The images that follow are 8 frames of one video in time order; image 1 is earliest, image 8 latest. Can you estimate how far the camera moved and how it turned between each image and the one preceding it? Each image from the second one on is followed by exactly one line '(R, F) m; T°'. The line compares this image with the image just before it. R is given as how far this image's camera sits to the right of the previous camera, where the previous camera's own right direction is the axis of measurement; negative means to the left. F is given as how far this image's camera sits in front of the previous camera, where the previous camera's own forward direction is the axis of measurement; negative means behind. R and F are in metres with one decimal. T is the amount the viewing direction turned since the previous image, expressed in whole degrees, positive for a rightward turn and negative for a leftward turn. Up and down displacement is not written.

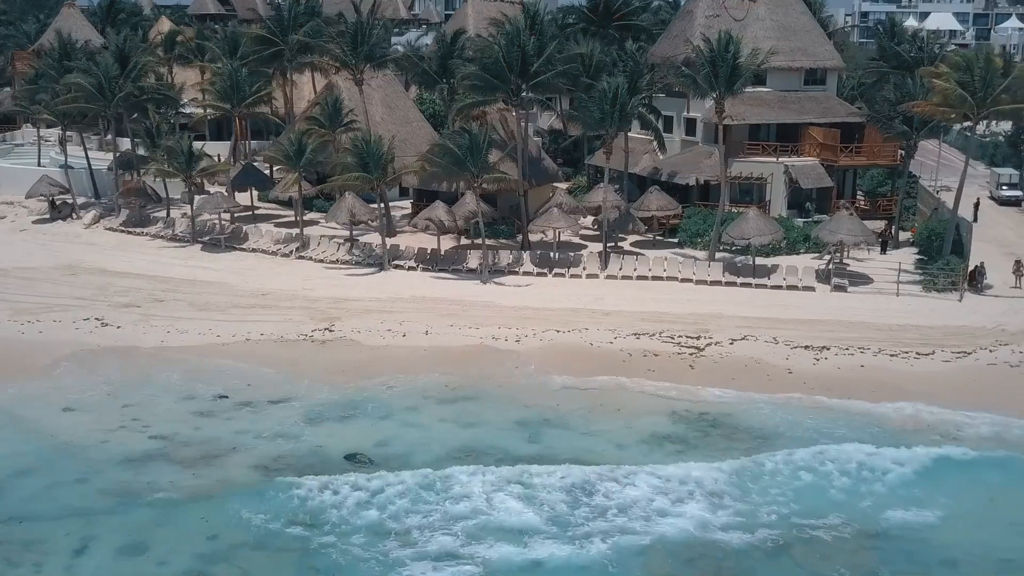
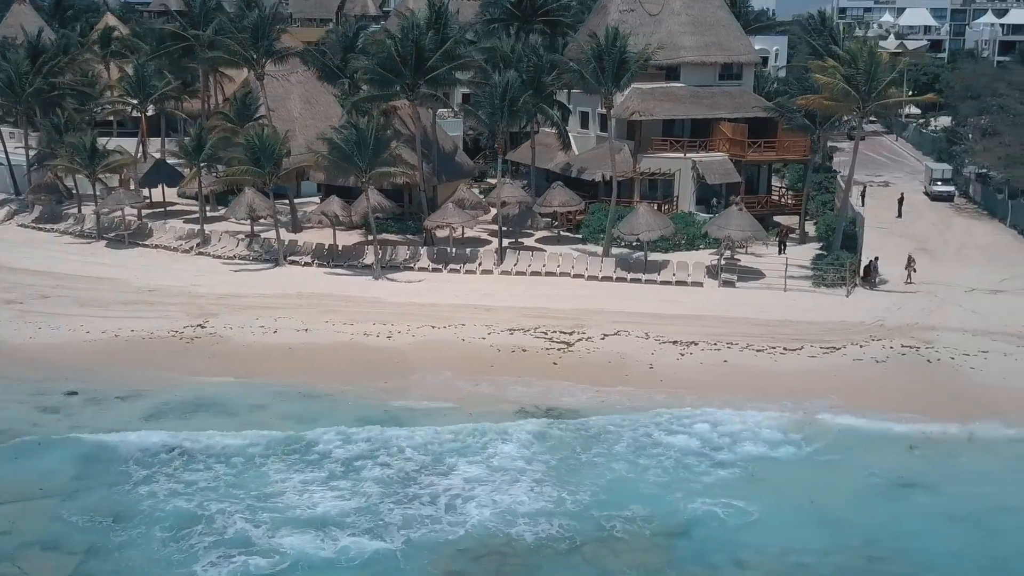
(+2.2, +0.2) m; 0°
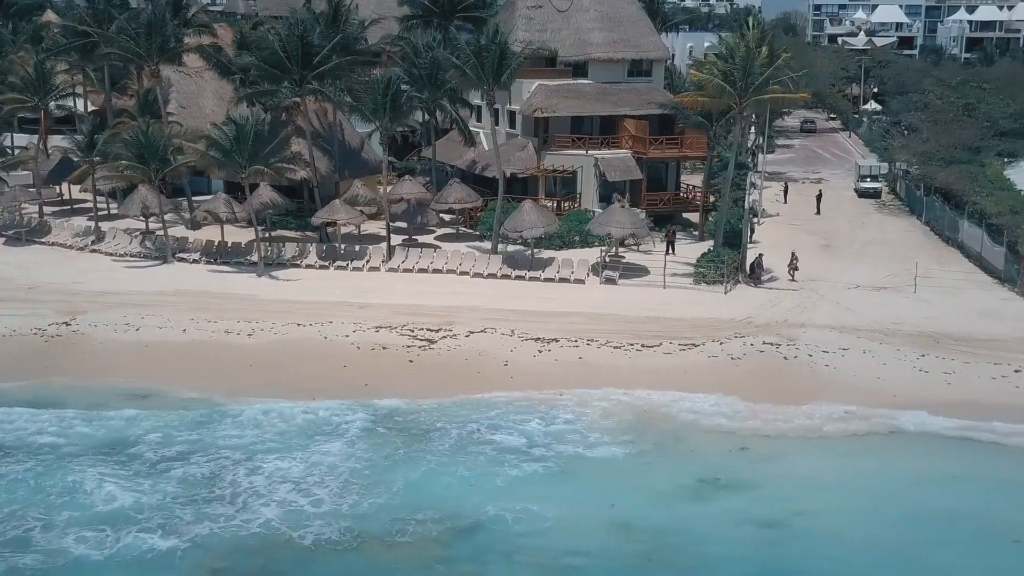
(+2.2, +0.2) m; 0°
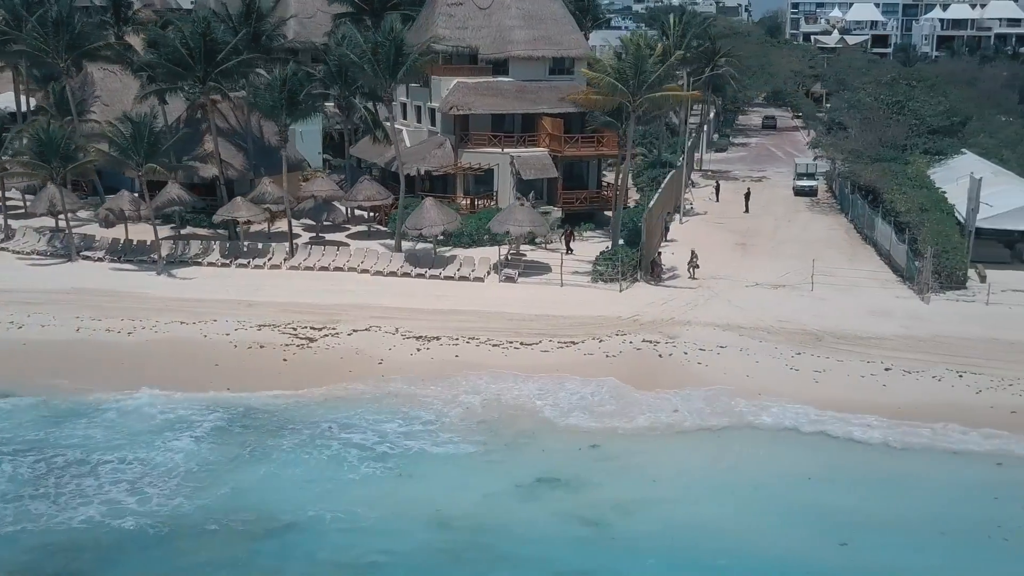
(+1.9, +0.1) m; 0°
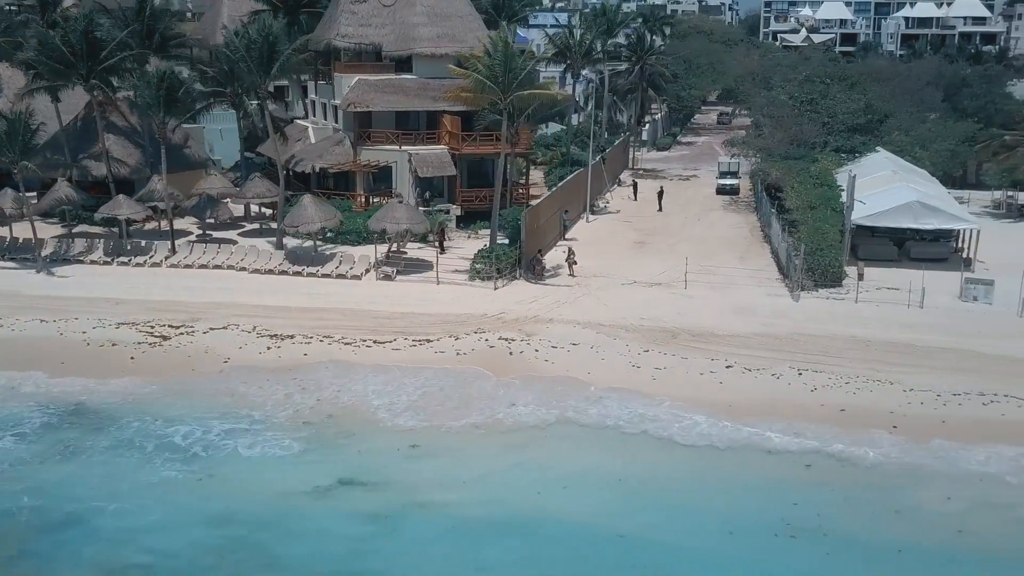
(+2.3, +0.1) m; 0°
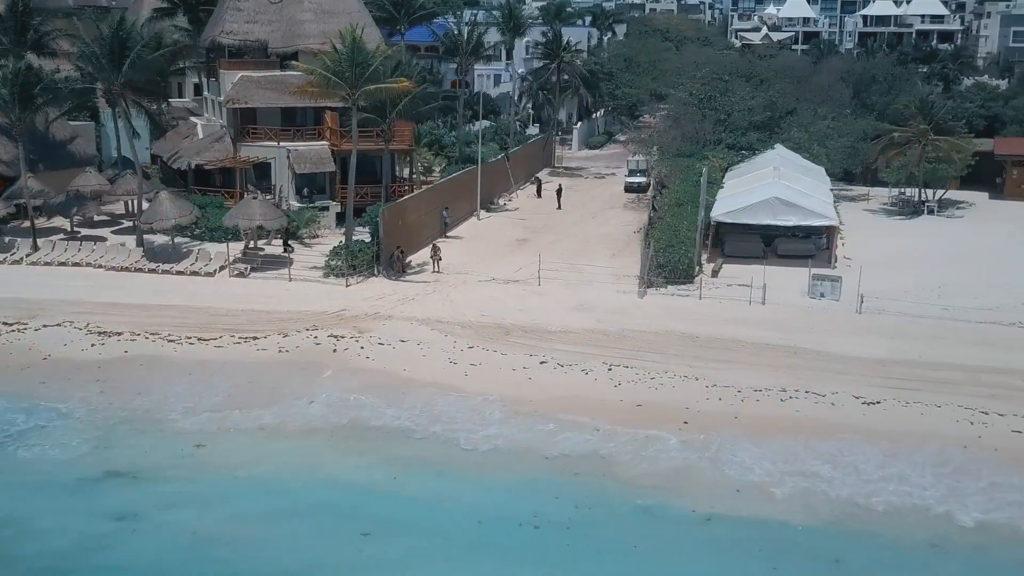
(+2.6, +0.2) m; 0°
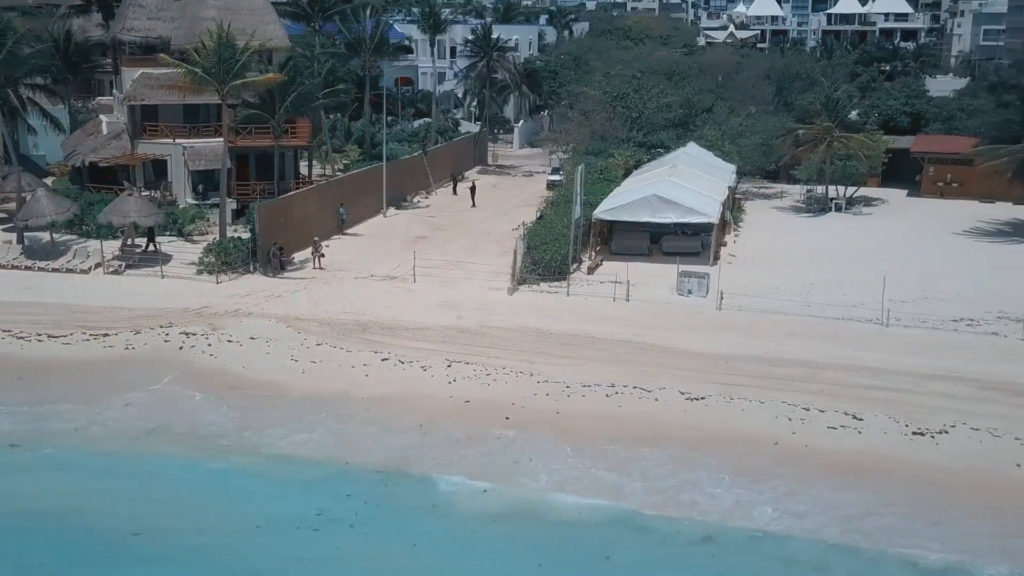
(+2.2, +0.1) m; 0°
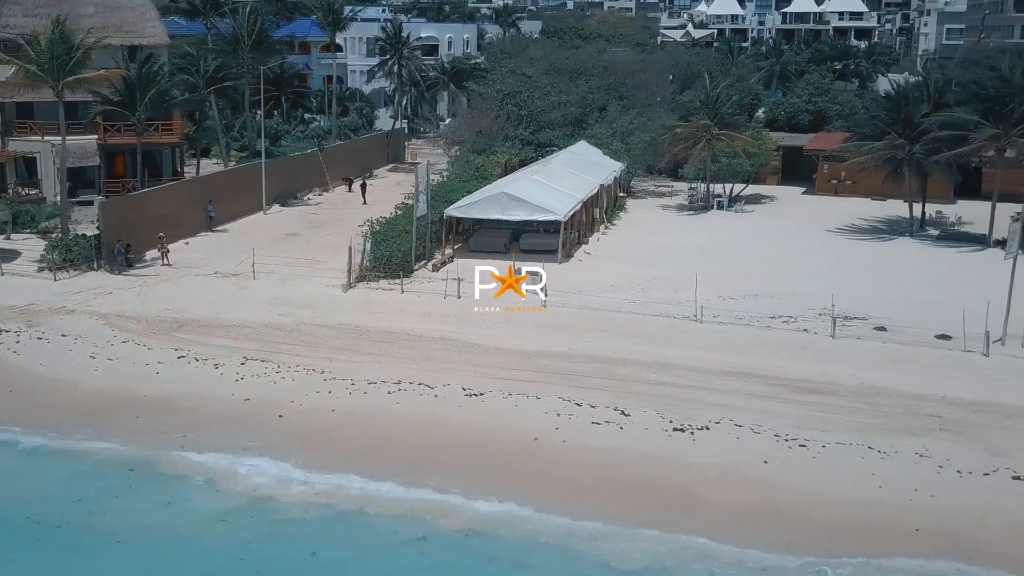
(+2.8, +0.1) m; 0°
